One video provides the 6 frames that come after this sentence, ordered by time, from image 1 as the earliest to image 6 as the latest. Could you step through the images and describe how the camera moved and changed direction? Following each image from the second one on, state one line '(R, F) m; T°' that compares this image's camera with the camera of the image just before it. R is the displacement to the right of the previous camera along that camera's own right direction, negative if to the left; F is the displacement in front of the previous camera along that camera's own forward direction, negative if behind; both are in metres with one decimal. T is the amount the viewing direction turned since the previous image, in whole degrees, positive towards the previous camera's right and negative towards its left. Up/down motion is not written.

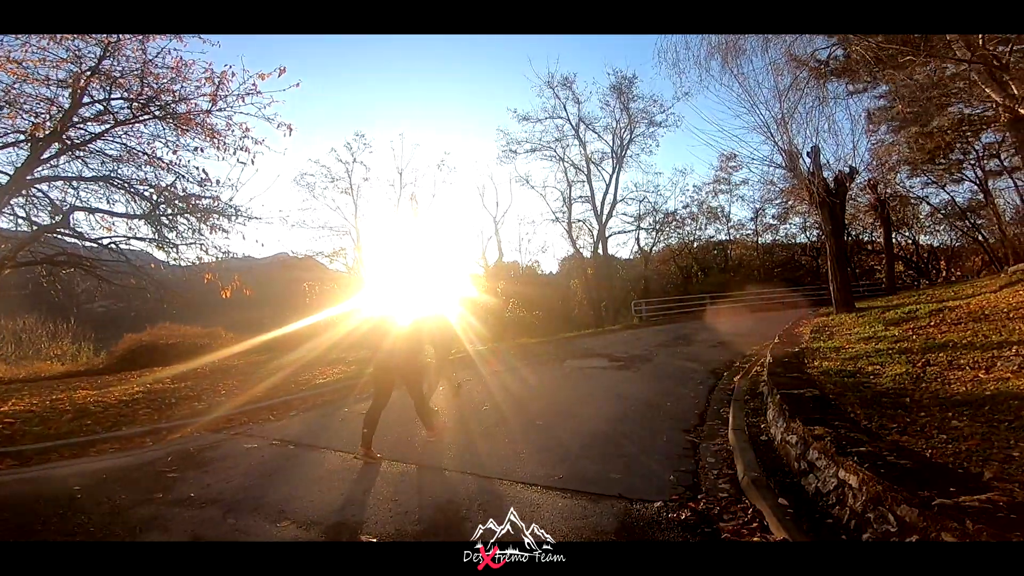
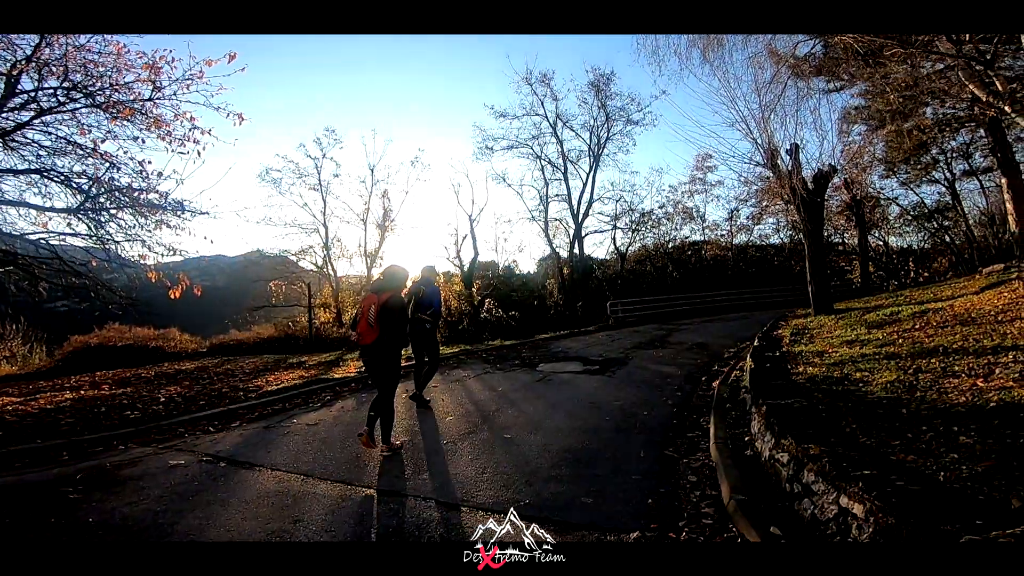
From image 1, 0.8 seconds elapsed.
(+0.1, +0.6) m; +2°
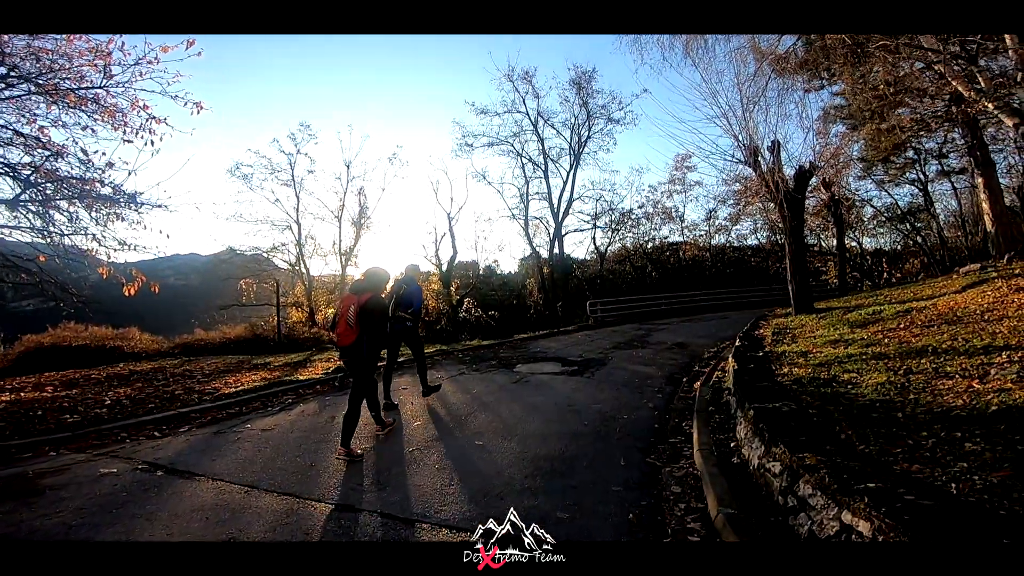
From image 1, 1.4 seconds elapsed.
(+0.1, +0.4) m; +2°
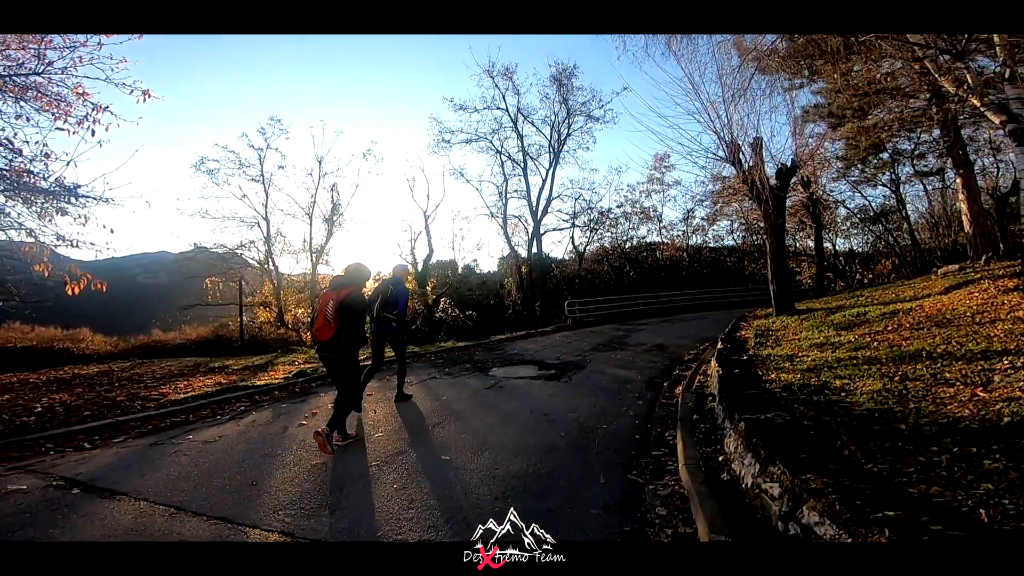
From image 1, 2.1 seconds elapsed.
(+0.1, +0.5) m; +2°
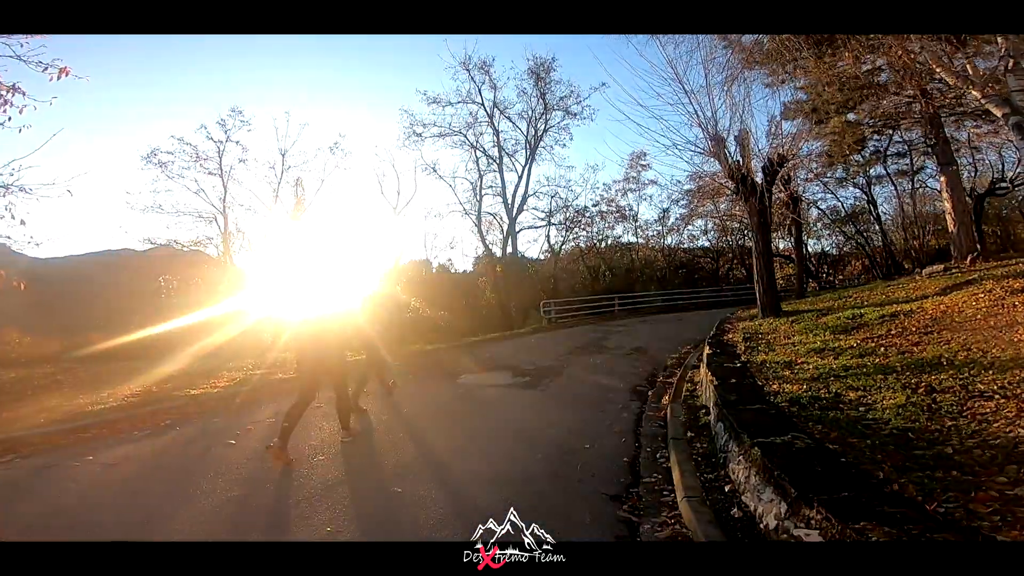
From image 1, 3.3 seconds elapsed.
(+0.1, +0.9) m; +3°
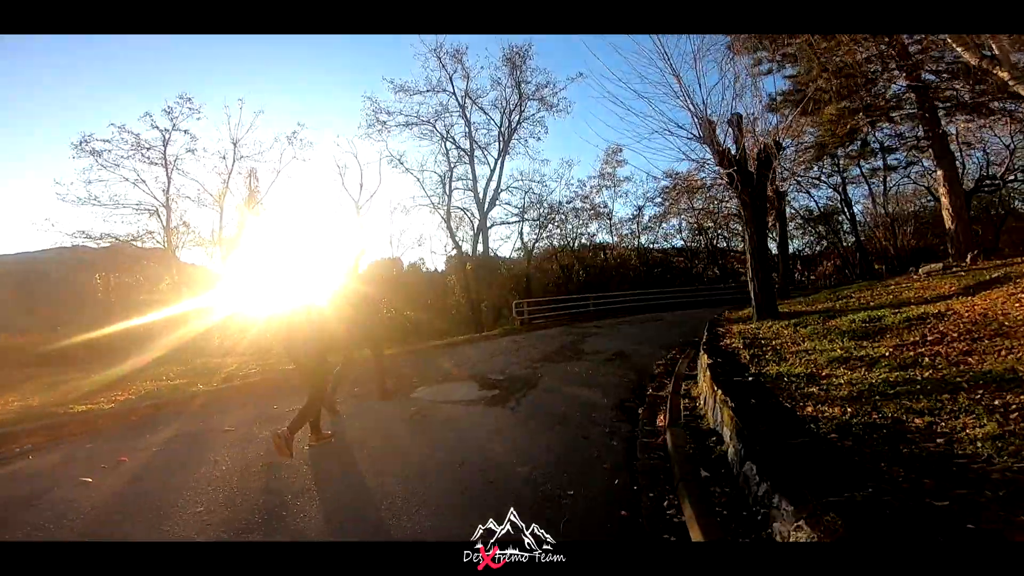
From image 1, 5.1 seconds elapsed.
(+0.1, +1.4) m; +3°
